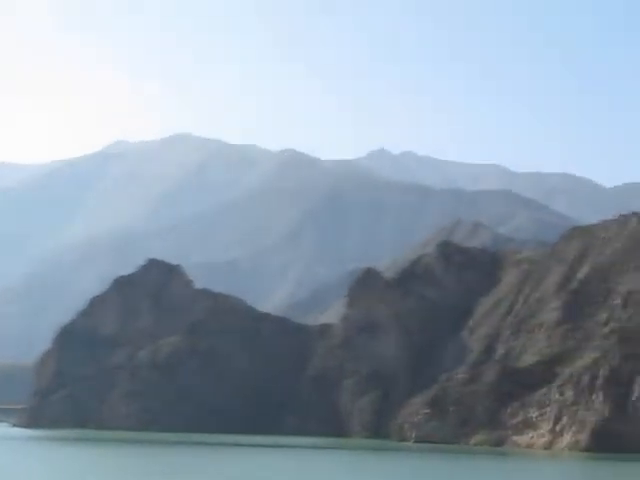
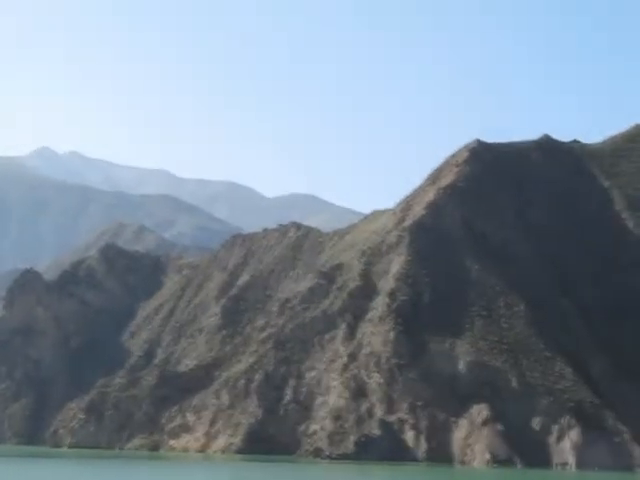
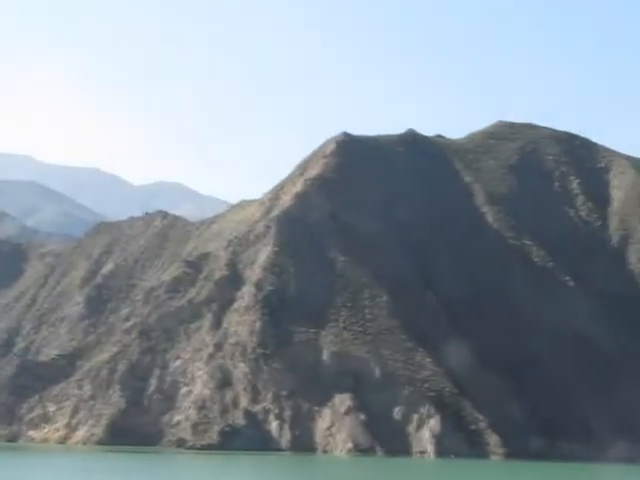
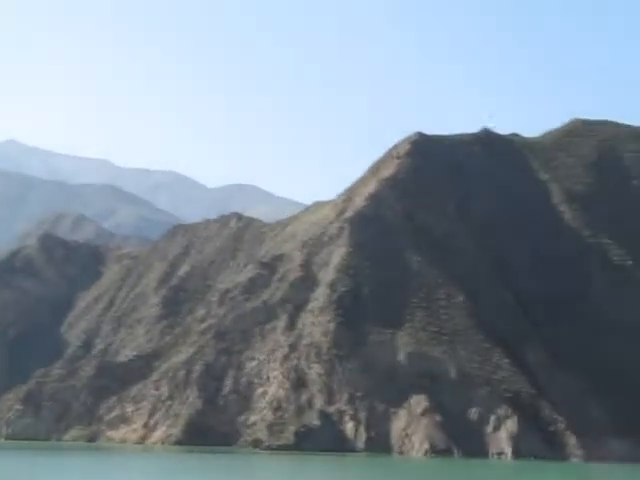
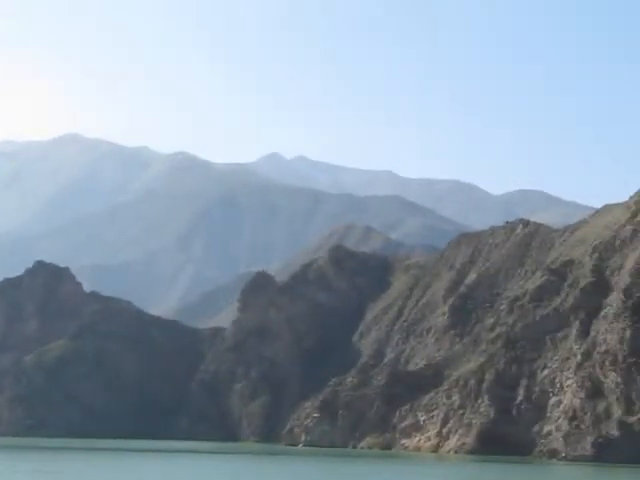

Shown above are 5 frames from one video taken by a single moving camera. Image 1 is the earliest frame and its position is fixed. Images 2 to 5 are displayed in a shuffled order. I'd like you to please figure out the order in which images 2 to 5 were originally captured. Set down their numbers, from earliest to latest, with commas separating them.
5, 2, 4, 3
